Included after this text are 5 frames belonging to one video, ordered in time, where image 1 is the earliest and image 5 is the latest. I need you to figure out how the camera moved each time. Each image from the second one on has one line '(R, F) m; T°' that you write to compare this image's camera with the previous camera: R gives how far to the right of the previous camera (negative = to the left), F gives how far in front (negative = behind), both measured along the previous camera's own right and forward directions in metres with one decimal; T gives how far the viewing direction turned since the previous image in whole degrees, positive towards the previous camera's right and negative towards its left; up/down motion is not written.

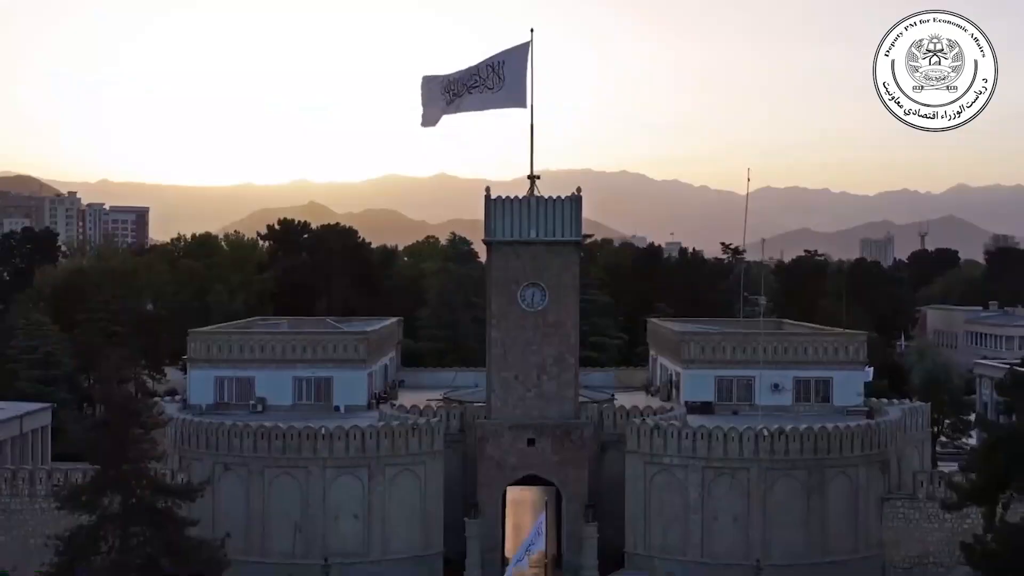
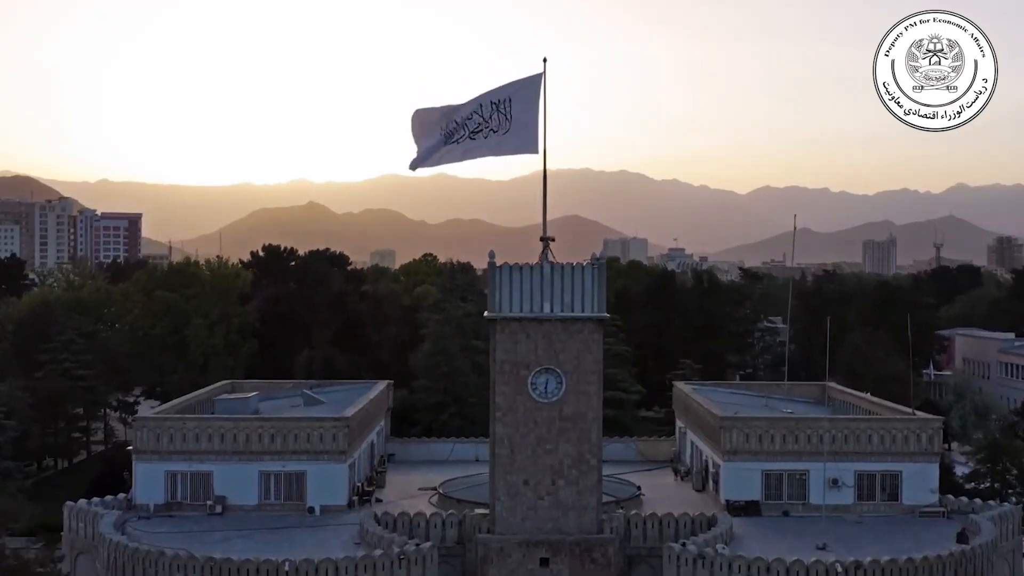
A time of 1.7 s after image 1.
(-0.2, +3.7) m; 0°
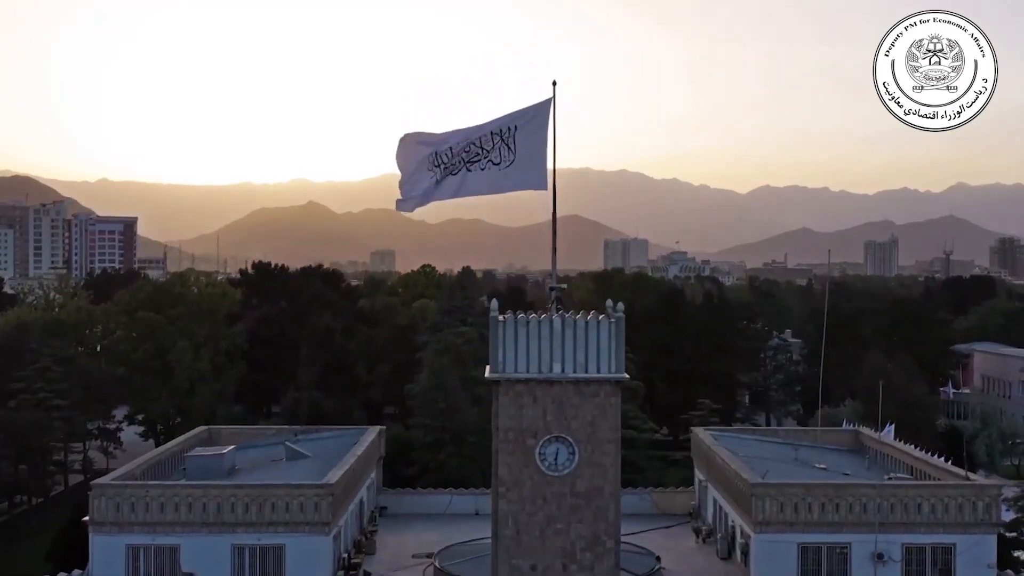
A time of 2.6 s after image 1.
(-0.1, +2.2) m; 0°
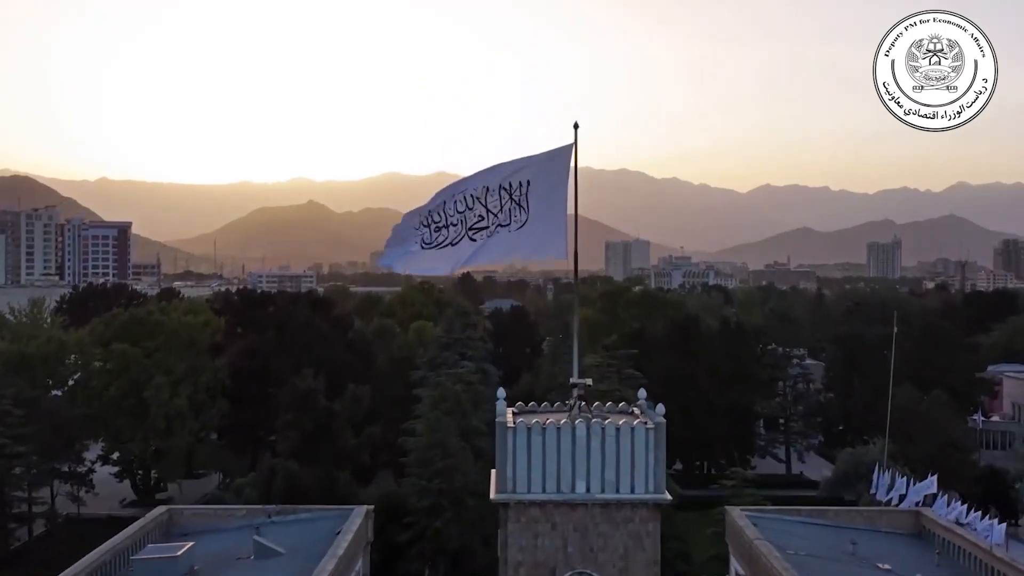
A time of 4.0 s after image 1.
(-0.1, +3.1) m; 0°
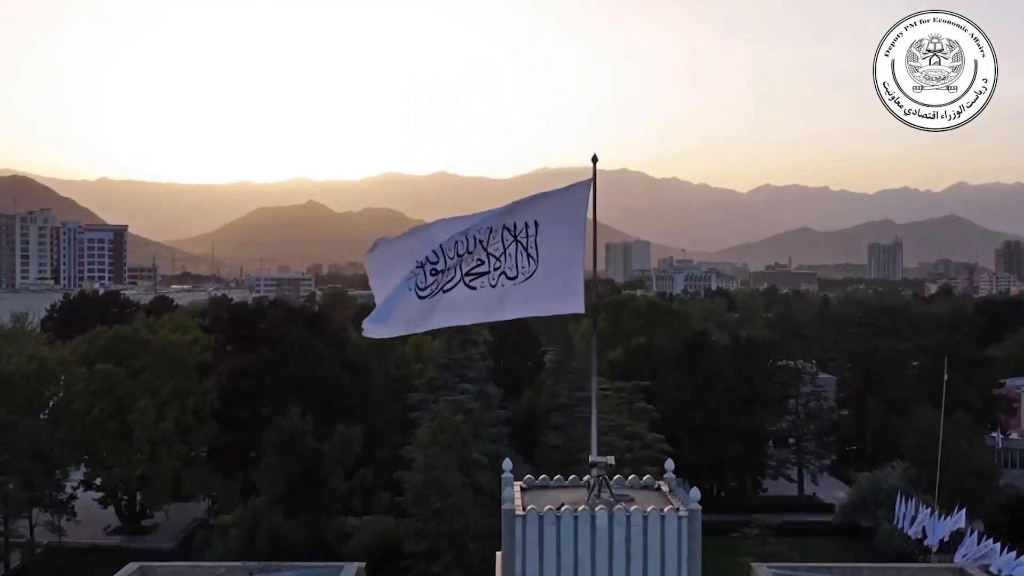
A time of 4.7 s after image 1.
(-0.1, +1.7) m; 0°
